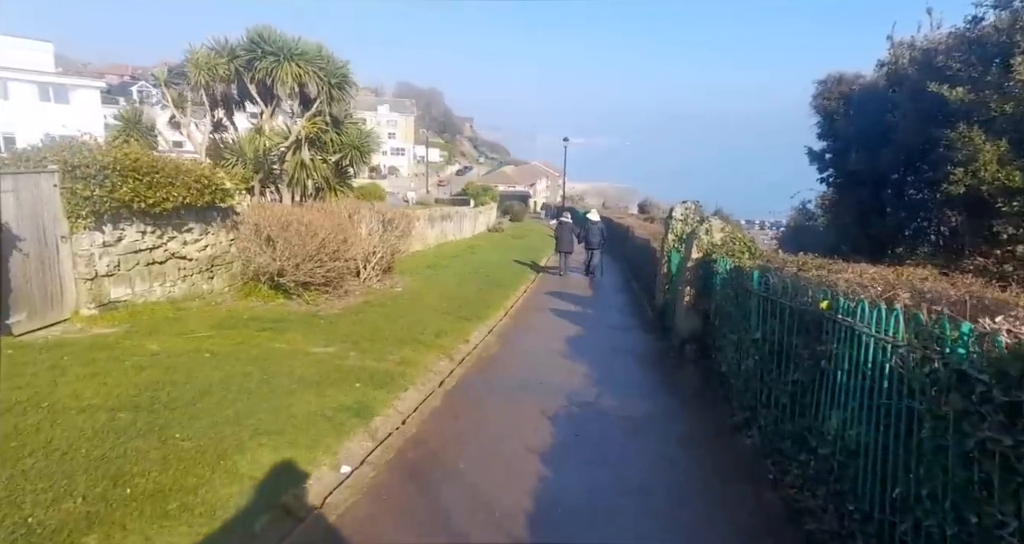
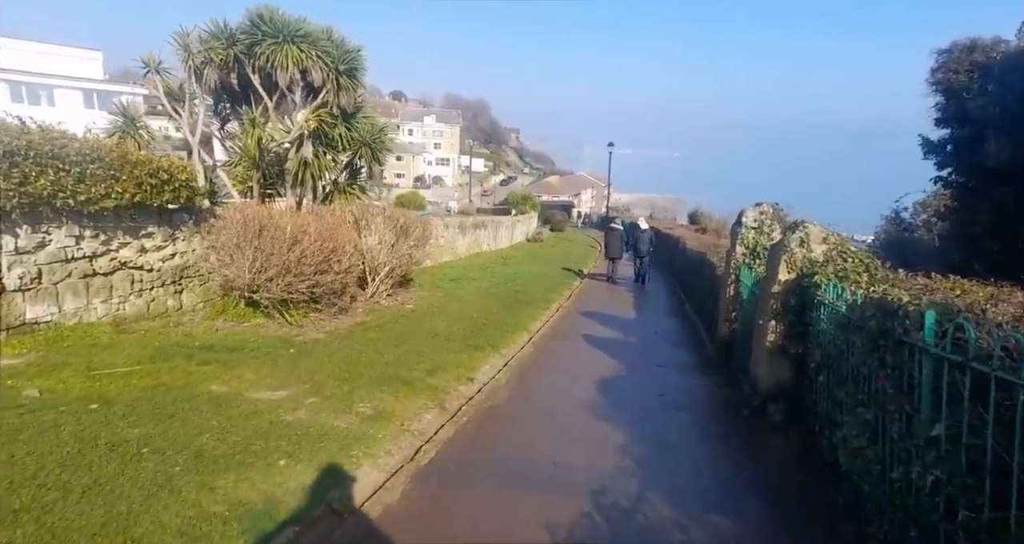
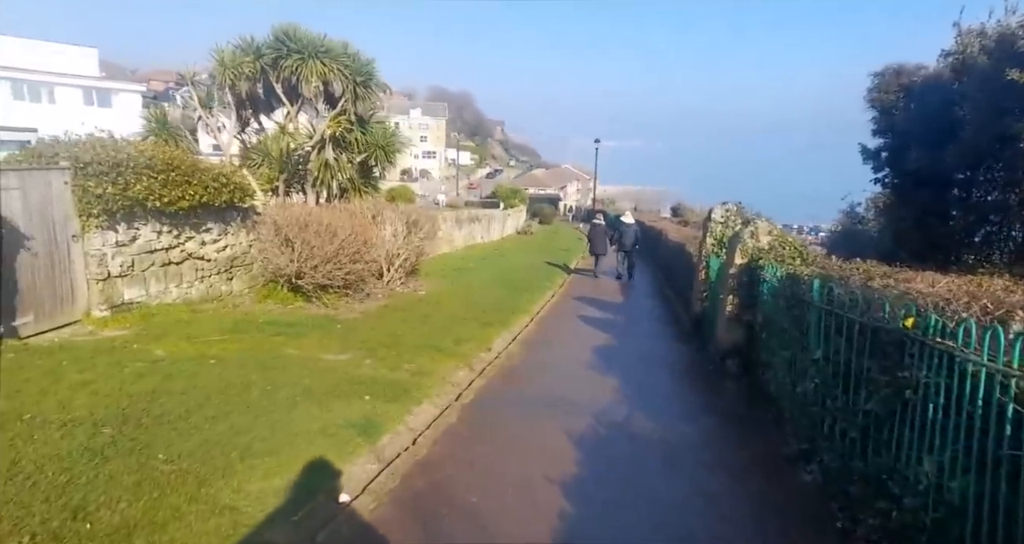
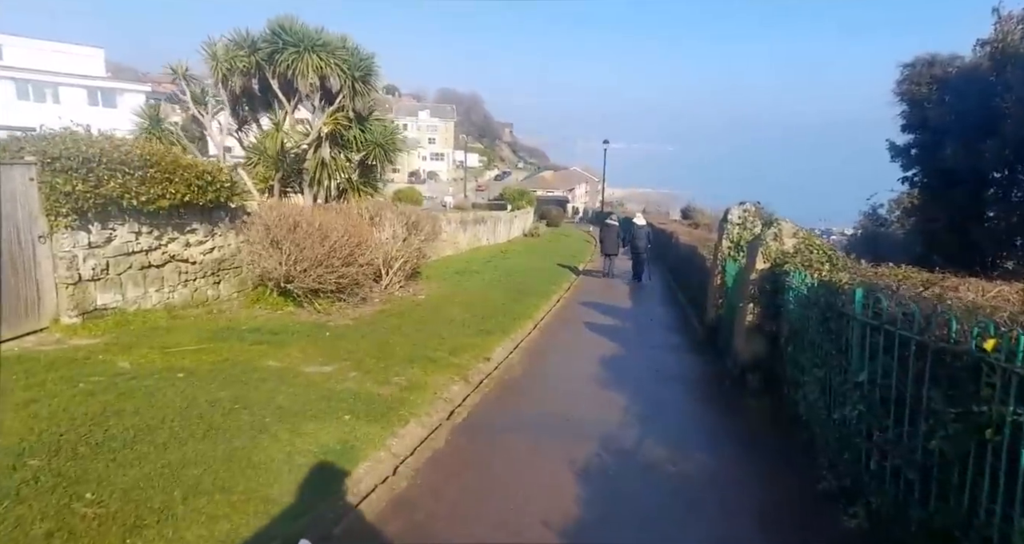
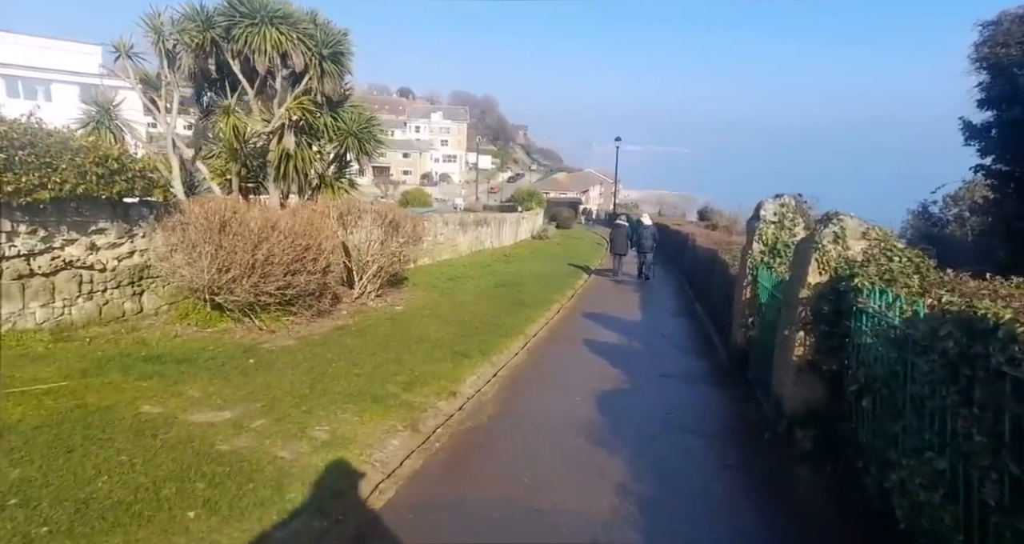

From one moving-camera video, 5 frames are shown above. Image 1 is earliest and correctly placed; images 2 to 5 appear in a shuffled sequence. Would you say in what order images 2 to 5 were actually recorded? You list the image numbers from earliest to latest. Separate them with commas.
3, 4, 2, 5
